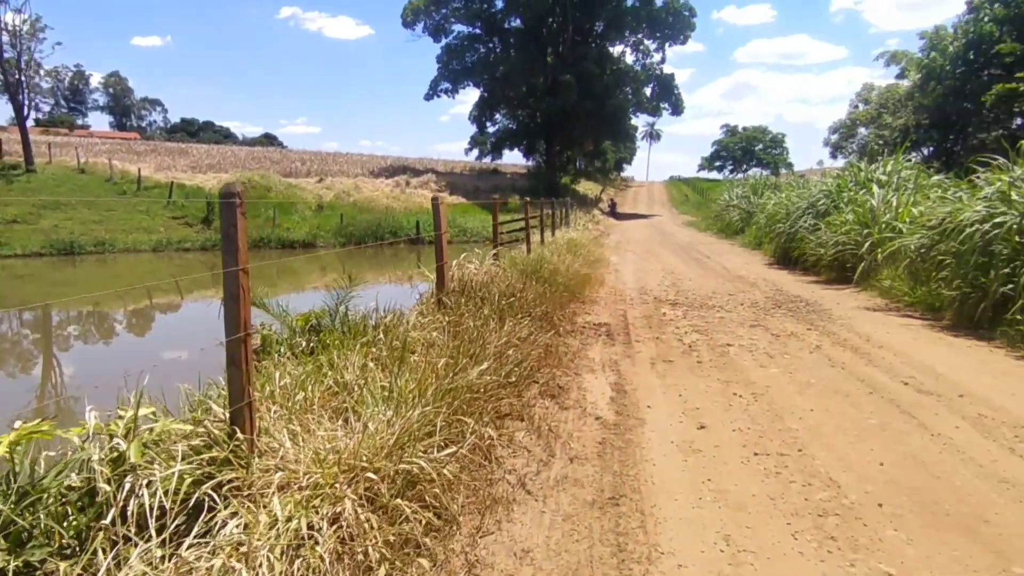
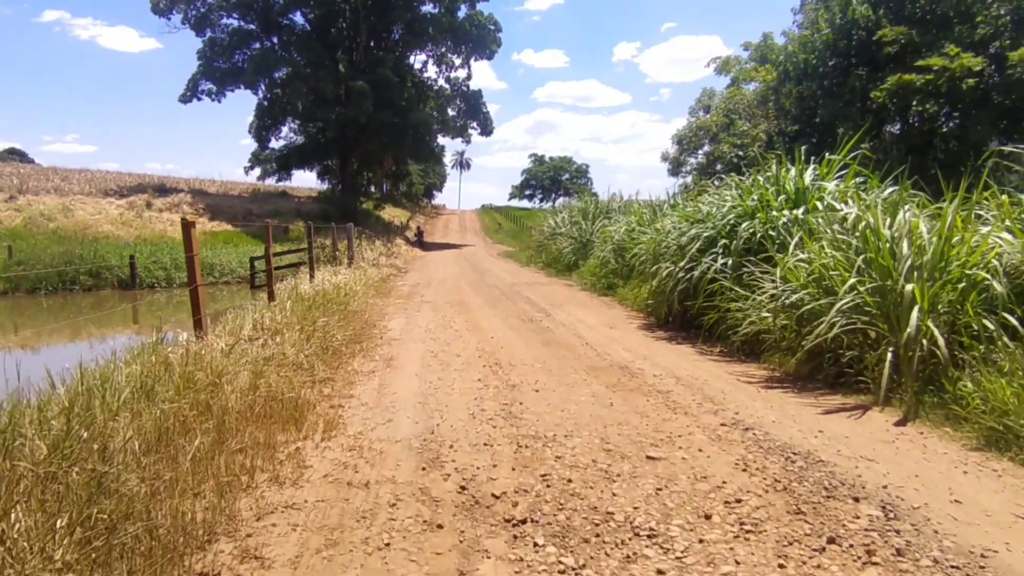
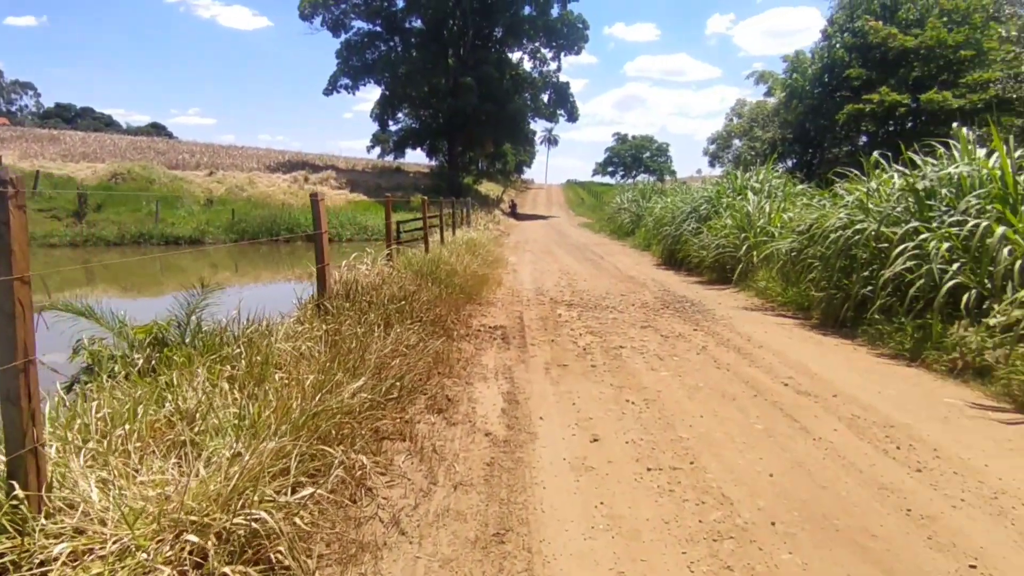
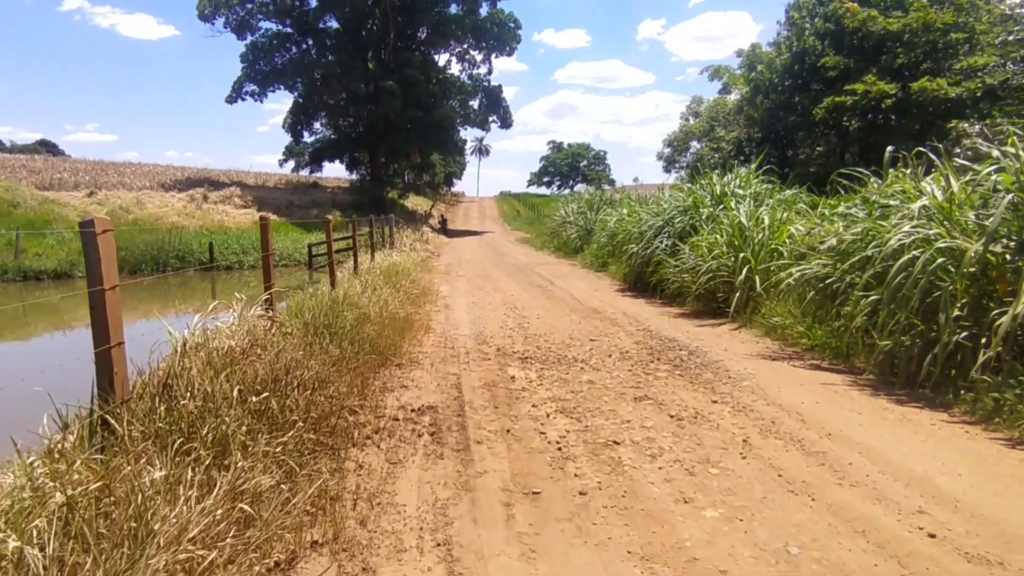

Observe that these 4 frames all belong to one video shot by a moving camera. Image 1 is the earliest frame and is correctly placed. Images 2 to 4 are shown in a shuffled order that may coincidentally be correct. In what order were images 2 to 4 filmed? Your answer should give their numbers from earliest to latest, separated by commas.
3, 4, 2
